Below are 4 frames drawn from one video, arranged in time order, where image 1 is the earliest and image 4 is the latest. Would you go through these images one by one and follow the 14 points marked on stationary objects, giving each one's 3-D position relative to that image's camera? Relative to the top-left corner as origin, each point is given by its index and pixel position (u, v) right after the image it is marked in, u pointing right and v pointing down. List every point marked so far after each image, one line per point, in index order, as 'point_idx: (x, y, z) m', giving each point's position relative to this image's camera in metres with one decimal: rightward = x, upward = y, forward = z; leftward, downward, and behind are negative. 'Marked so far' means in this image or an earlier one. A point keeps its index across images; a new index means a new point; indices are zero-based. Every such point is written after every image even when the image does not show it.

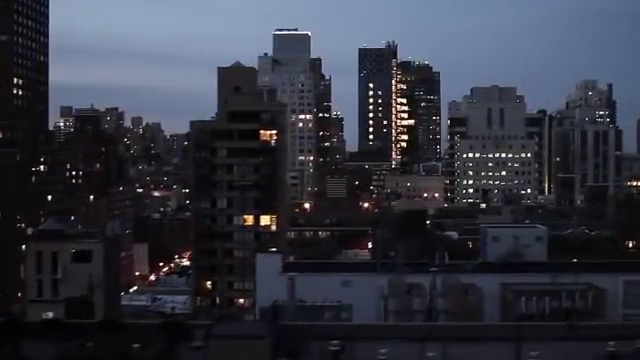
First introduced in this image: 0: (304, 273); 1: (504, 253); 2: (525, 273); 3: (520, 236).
0: (-0.1, -0.7, +8.2) m
1: (+1.3, -0.5, +8.4) m
2: (+1.4, -0.6, +8.1) m
3: (+1.5, -0.4, +8.5) m
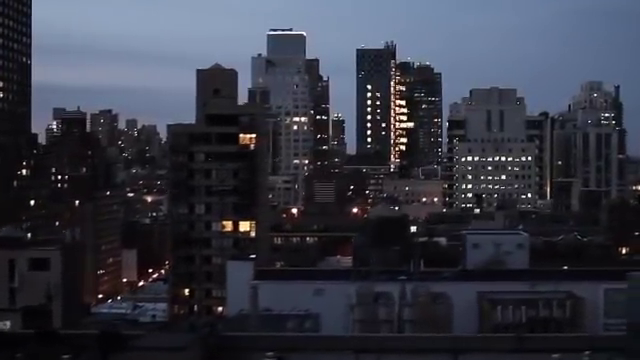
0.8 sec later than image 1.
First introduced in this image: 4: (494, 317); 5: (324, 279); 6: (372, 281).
0: (-0.3, -0.7, +8.0) m
1: (+1.2, -0.6, +8.1) m
2: (+1.2, -0.7, +7.8) m
3: (+1.3, -0.4, +8.2) m
4: (+1.1, -0.9, +7.3) m
5: (0.0, -0.7, +8.0) m
6: (+0.3, -0.7, +7.5) m
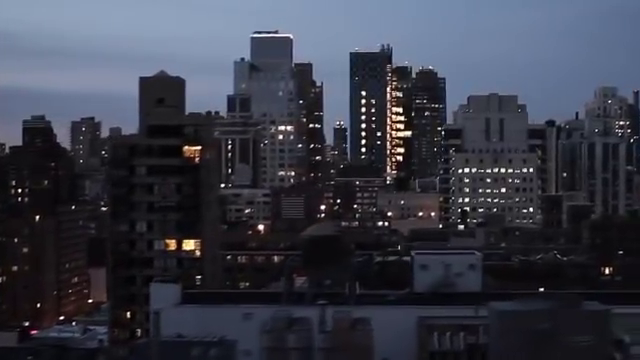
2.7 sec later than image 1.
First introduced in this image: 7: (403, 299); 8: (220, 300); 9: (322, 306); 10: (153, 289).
0: (-0.8, -0.8, +7.4) m
1: (+0.7, -0.7, +7.4) m
2: (+0.7, -0.8, +7.0) m
3: (+0.8, -0.5, +7.5) m
4: (+0.6, -1.0, +6.6) m
5: (-0.4, -0.8, +7.3) m
6: (-0.2, -0.8, +6.8) m
7: (+0.5, -0.8, +7.3) m
8: (-0.6, -0.8, +7.5) m
9: (0.0, -0.7, +6.8) m
10: (-1.1, -0.7, +7.9) m
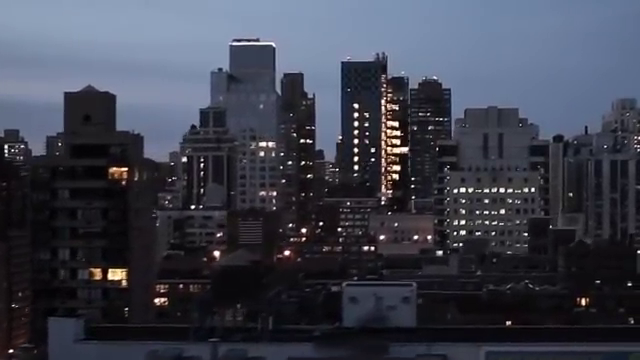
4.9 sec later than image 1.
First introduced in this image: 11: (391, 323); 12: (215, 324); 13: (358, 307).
0: (-1.2, -0.9, +6.6) m
1: (+0.2, -0.8, +6.5) m
2: (+0.2, -0.9, +6.1) m
3: (+0.4, -0.7, +6.6) m
4: (+0.1, -1.1, +5.7) m
5: (-0.9, -0.9, +6.6) m
6: (-0.7, -0.9, +6.0) m
7: (0.0, -0.9, +6.4) m
8: (-1.1, -0.9, +6.7) m
9: (-0.5, -0.9, +5.9) m
10: (-1.6, -0.9, +7.2) m
11: (+0.4, -0.8, +6.5) m
12: (-0.6, -0.9, +6.8) m
13: (+0.2, -0.7, +6.7) m
